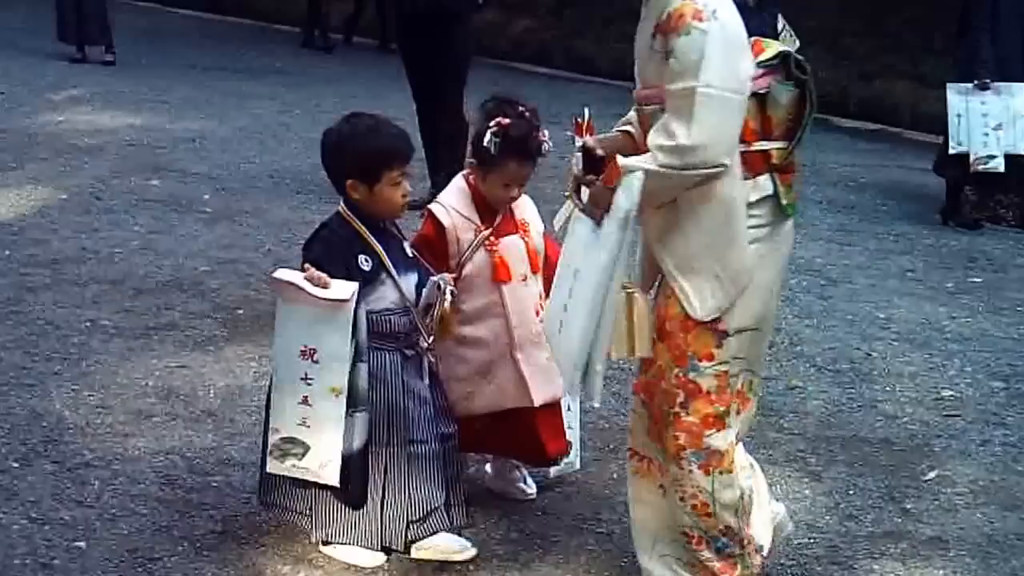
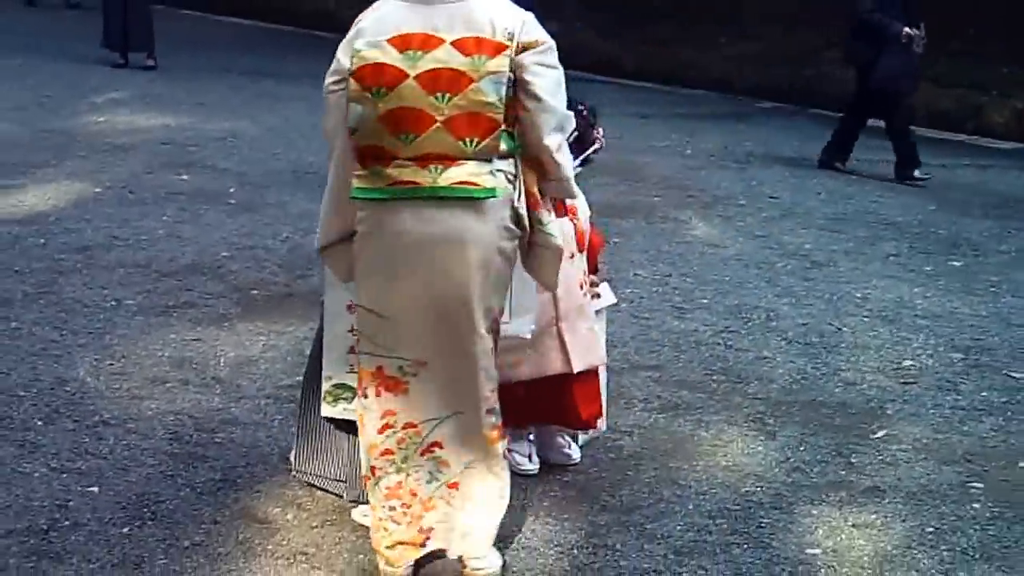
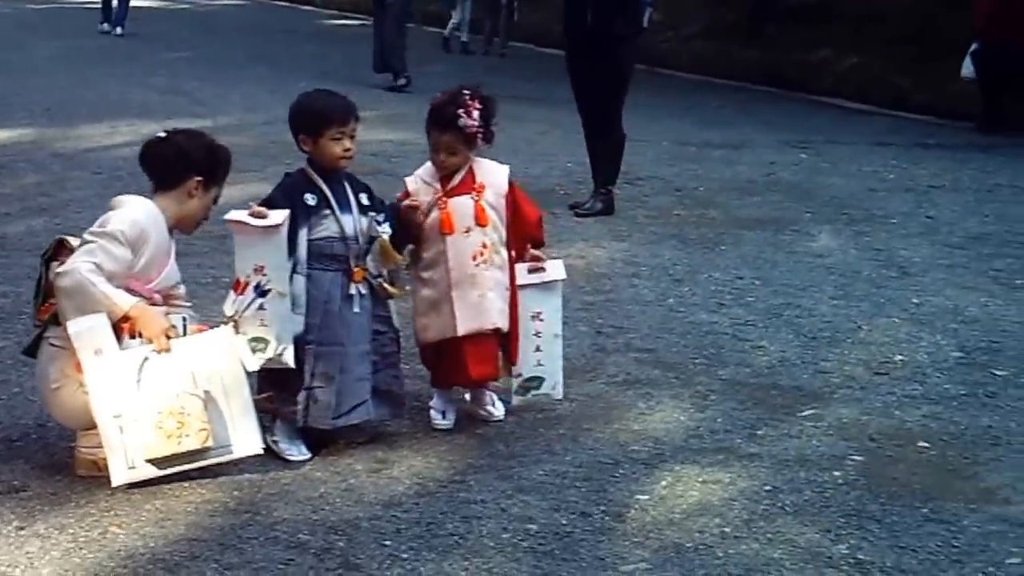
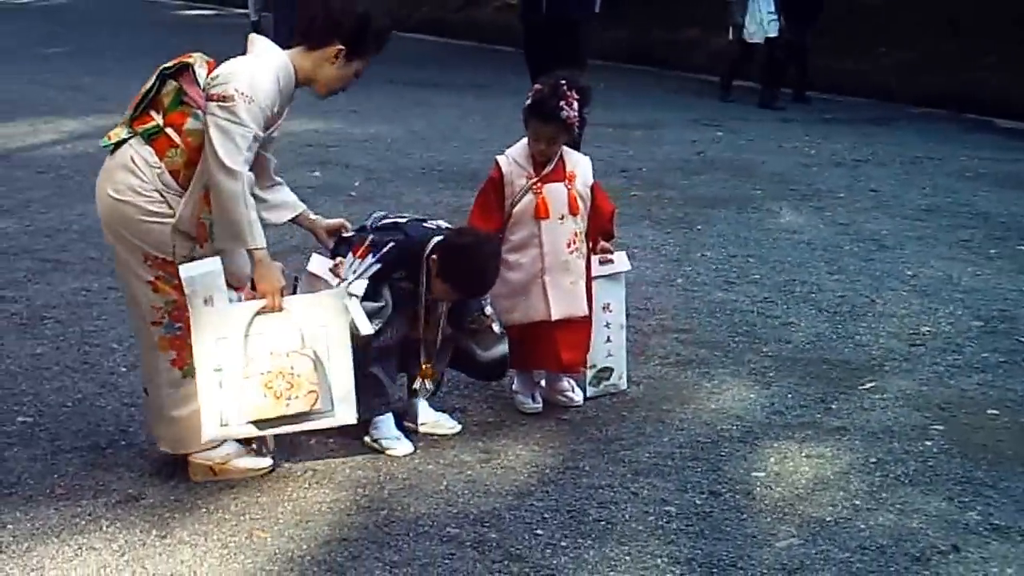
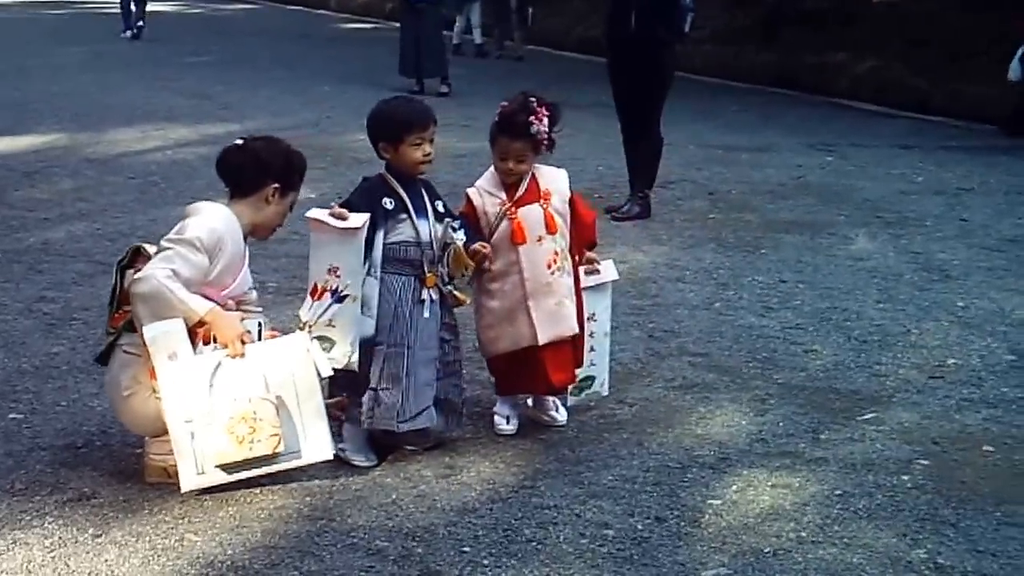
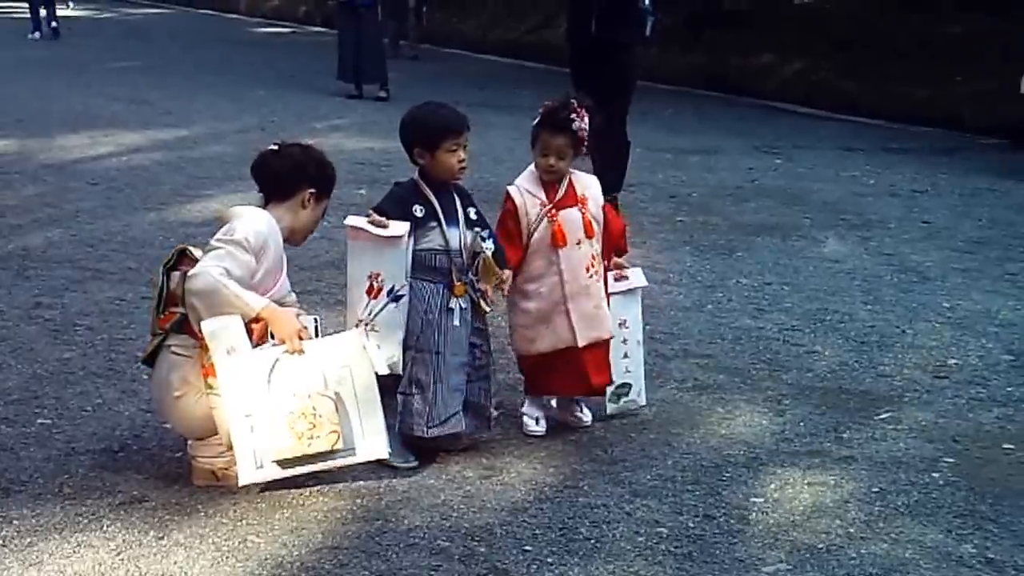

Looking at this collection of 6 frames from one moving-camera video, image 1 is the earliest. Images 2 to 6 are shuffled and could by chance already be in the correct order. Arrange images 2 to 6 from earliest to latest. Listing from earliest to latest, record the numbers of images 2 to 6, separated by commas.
2, 4, 6, 5, 3
